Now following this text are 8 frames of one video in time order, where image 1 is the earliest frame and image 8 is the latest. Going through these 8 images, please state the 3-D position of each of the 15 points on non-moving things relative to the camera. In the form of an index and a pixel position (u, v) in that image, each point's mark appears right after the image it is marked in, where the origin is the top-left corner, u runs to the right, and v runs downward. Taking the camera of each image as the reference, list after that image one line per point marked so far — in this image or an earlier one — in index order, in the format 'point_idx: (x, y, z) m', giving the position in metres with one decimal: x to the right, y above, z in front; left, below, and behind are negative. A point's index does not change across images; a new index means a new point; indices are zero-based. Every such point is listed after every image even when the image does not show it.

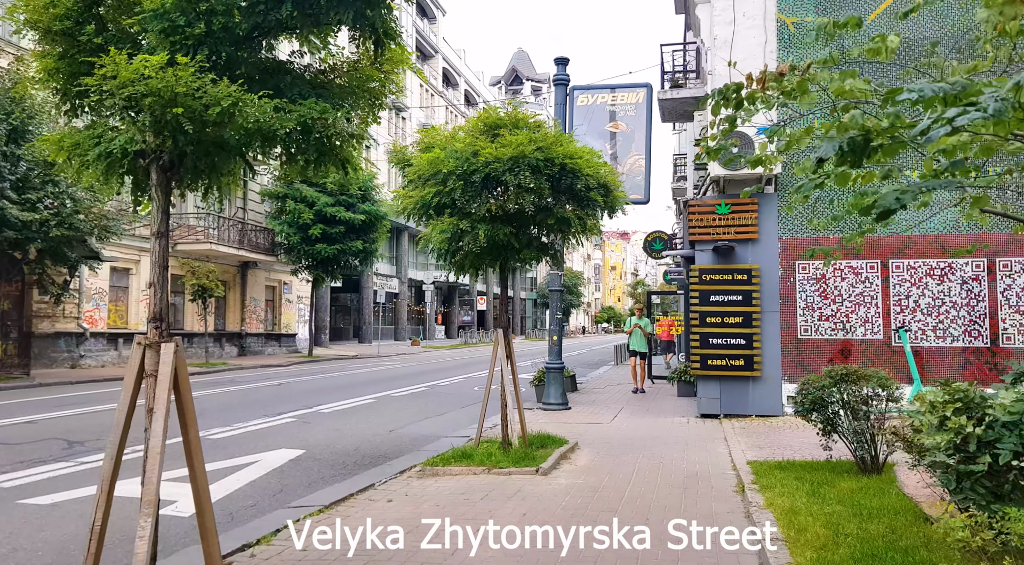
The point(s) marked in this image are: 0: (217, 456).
0: (-3.4, -2.0, +8.8) m
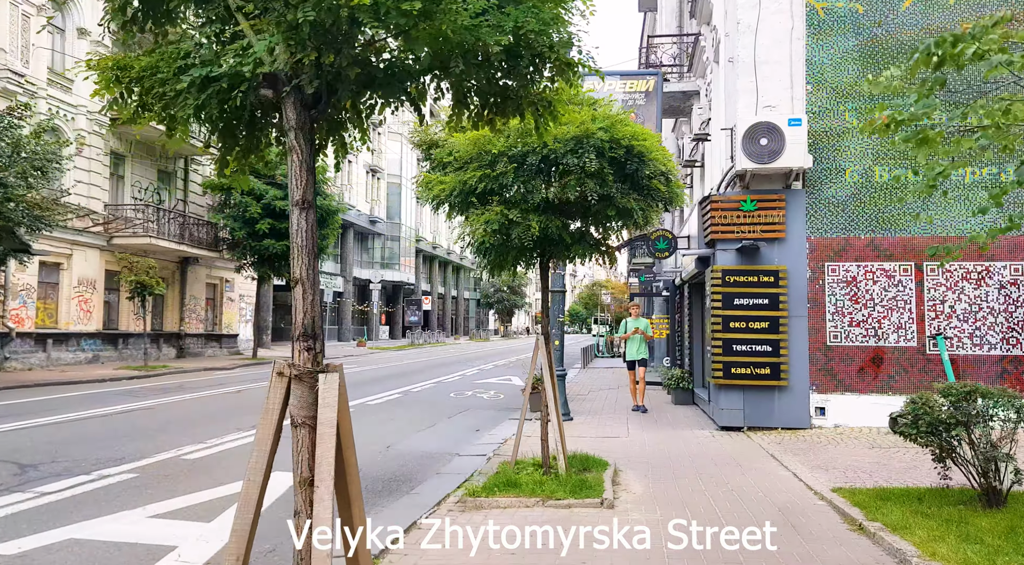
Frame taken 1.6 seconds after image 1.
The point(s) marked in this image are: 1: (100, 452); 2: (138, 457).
0: (-3.0, -2.0, +7.5) m
1: (-4.7, -2.0, +8.8) m
2: (-4.3, -2.0, +8.7) m
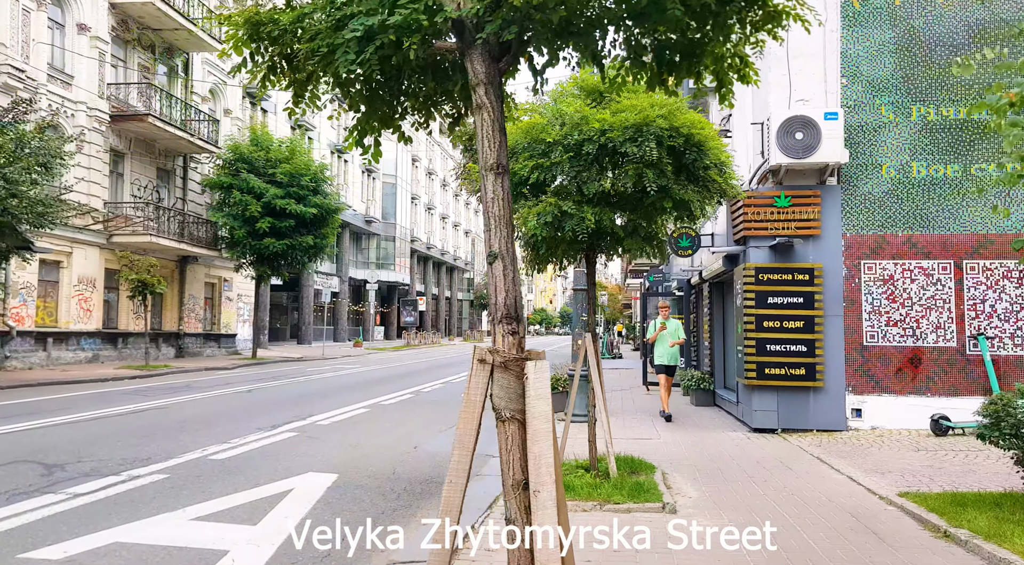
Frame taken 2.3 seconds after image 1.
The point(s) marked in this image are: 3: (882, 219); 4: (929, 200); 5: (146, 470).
0: (-2.6, -1.9, +7.2) m
1: (-4.3, -1.9, +8.5) m
2: (-3.8, -1.9, +8.4) m
3: (+5.1, +0.9, +10.4) m
4: (+5.8, +1.1, +10.4) m
5: (-3.7, -1.9, +7.7) m
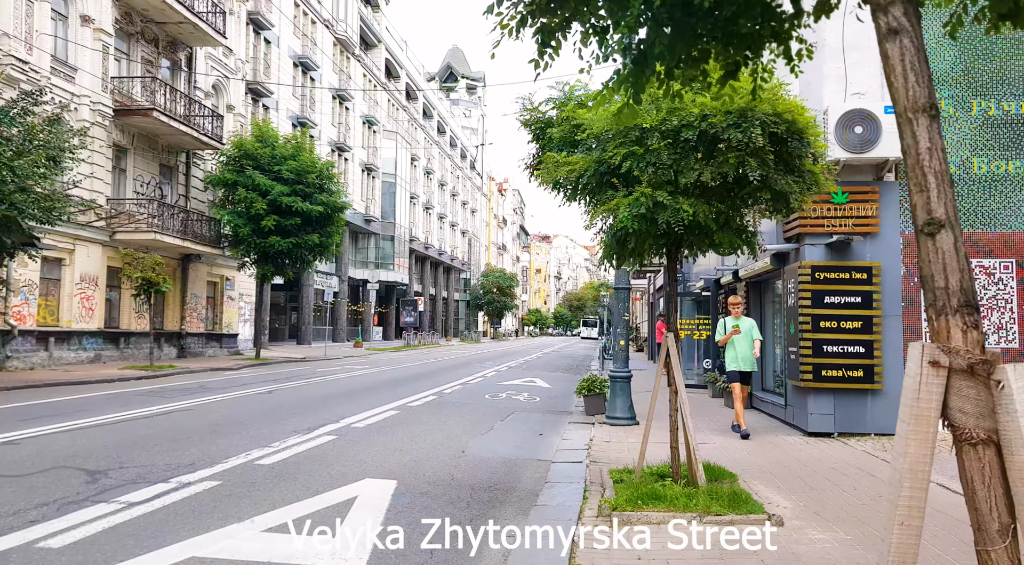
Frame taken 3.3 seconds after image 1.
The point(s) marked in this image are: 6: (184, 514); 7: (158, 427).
0: (-1.9, -1.9, +6.8) m
1: (-3.6, -1.9, +8.0) m
2: (-3.2, -1.9, +8.0) m
3: (+5.8, +0.9, +10.1) m
4: (+6.4, +1.1, +10.1) m
5: (-3.0, -1.9, +7.3) m
6: (-2.5, -1.8, +5.9) m
7: (-4.8, -2.0, +10.2) m
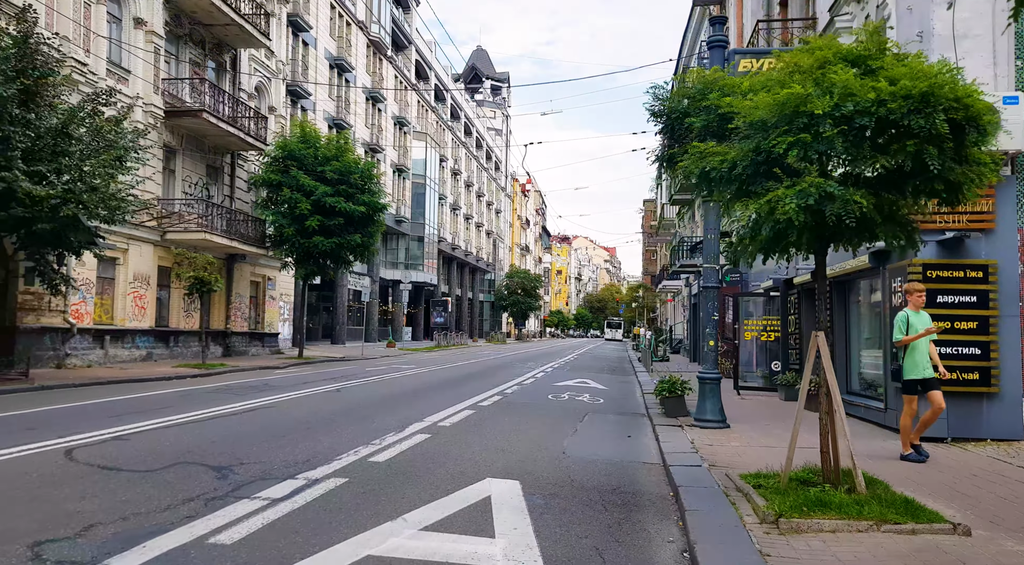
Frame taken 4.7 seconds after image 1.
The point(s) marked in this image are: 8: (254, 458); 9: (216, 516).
0: (-0.7, -1.8, +6.6) m
1: (-2.4, -1.8, +7.9) m
2: (-1.9, -1.9, +7.8) m
3: (+7.1, +0.9, +9.7) m
4: (+7.7, +1.2, +9.7) m
5: (-1.8, -1.8, +7.1) m
6: (-1.3, -1.8, +5.8) m
7: (-3.5, -1.9, +10.1) m
8: (-2.6, -1.8, +7.6) m
9: (-2.1, -1.7, +5.4) m
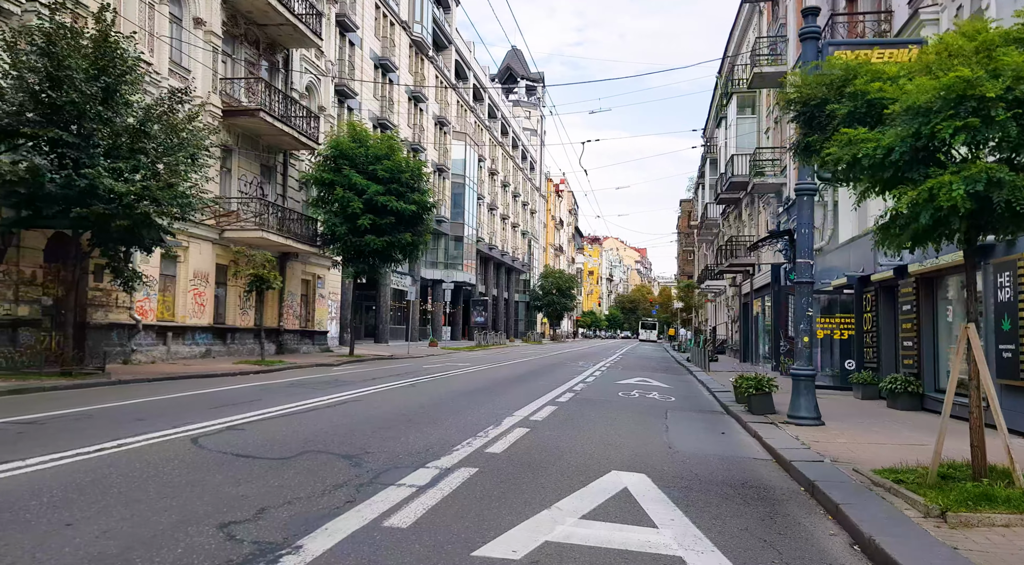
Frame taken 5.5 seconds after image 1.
0: (+0.5, -1.8, +6.6) m
1: (-1.1, -1.7, +8.0) m
2: (-0.7, -1.8, +7.9) m
3: (+8.4, +1.0, +9.4) m
4: (+9.0, +1.2, +9.3) m
5: (-0.6, -1.7, +7.2) m
6: (-0.2, -1.7, +5.8) m
7: (-2.2, -1.8, +10.2) m
8: (-1.4, -1.7, +7.7) m
9: (-1.0, -1.6, +5.5) m
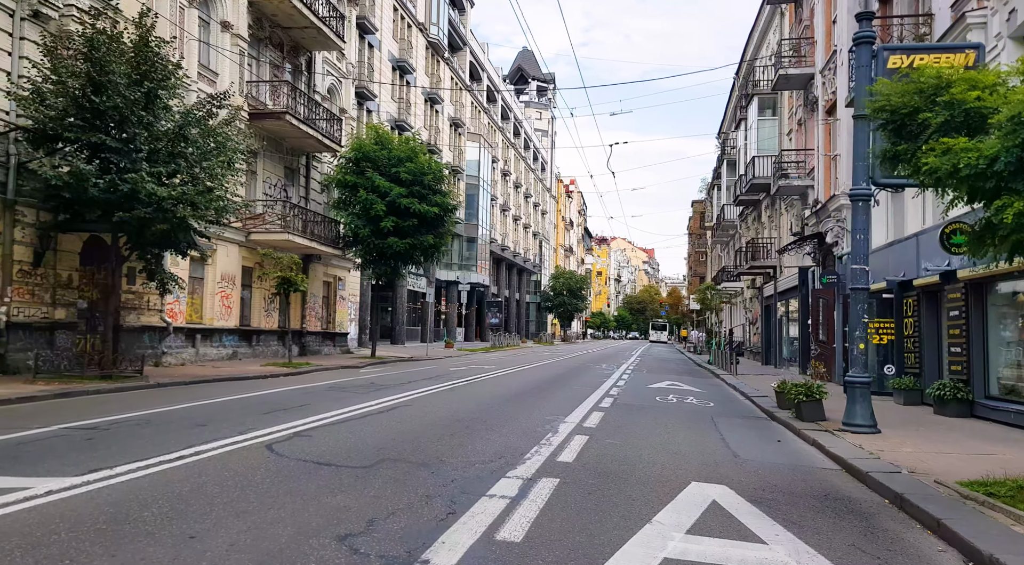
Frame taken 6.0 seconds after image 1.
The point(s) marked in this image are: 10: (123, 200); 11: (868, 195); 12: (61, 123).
0: (+1.2, -1.8, +6.6) m
1: (-0.4, -1.8, +8.0) m
2: (+0.1, -1.8, +7.8) m
3: (+9.2, +0.9, +9.3) m
4: (+9.8, +1.1, +9.2) m
5: (+0.2, -1.8, +7.1) m
6: (+0.5, -1.7, +5.7) m
7: (-1.4, -1.9, +10.2) m
8: (-0.6, -1.8, +7.7) m
9: (-0.2, -1.7, +5.5) m
10: (-8.8, +1.9, +17.0) m
11: (+5.3, +1.3, +11.3) m
12: (-9.8, +3.5, +16.3) m
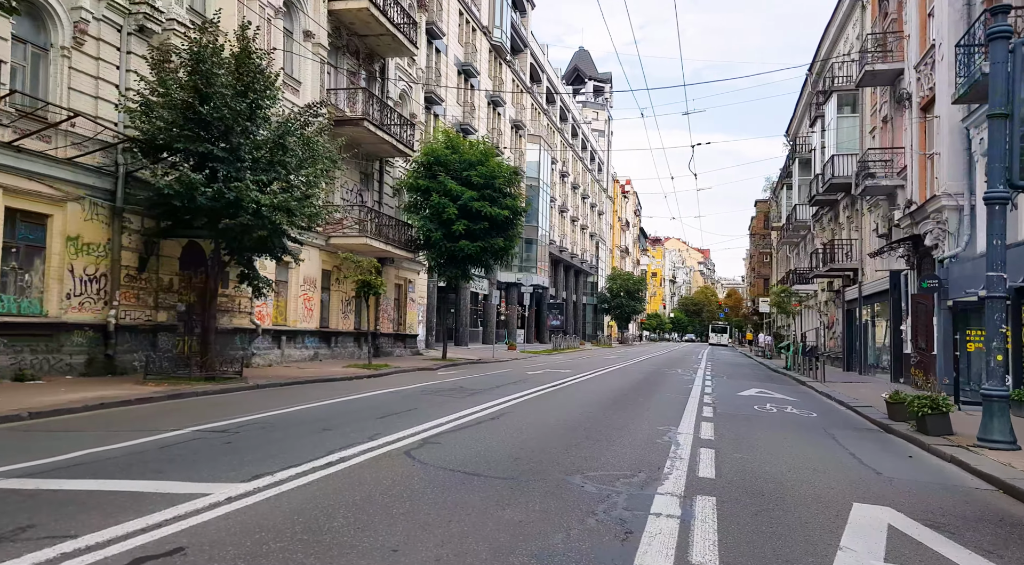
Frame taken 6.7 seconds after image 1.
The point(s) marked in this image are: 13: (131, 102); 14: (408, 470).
0: (+2.6, -2.0, +6.3) m
1: (+1.1, -1.9, +7.8) m
2: (+1.5, -2.0, +7.7) m
3: (+10.7, +0.7, +8.5) m
4: (+11.3, +1.0, +8.3) m
5: (+1.6, -1.9, +6.9) m
6: (+1.8, -1.8, +5.5) m
7: (+0.3, -2.0, +10.1) m
8: (+0.8, -1.9, +7.5) m
9: (+1.1, -1.8, +5.3) m
10: (-6.6, +1.8, +17.4) m
11: (+7.0, +1.2, +10.7) m
12: (-7.7, +3.4, +16.8) m
13: (-9.0, +4.3, +17.8) m
14: (-1.0, -1.8, +7.2) m
